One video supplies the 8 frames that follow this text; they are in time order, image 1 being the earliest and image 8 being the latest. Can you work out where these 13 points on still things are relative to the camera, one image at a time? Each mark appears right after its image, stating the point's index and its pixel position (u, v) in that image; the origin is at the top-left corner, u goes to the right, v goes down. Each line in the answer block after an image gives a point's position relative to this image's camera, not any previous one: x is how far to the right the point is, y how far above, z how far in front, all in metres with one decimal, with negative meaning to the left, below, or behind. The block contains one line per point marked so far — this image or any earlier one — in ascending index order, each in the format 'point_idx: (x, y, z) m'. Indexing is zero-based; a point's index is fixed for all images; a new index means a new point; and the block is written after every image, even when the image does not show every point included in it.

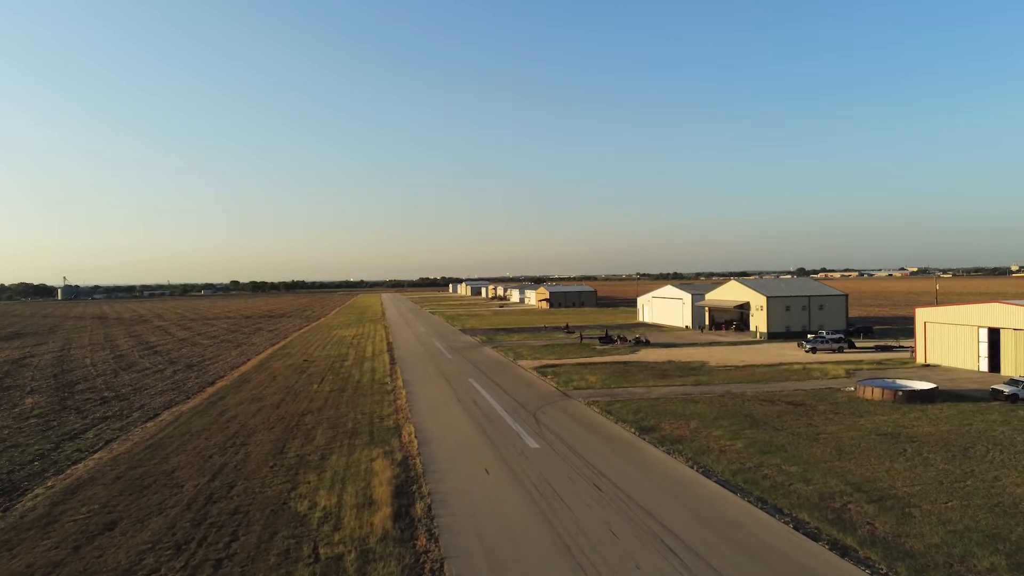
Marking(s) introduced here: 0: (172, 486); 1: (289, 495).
0: (-8.1, -4.7, +15.1) m
1: (-5.0, -4.6, +14.1) m
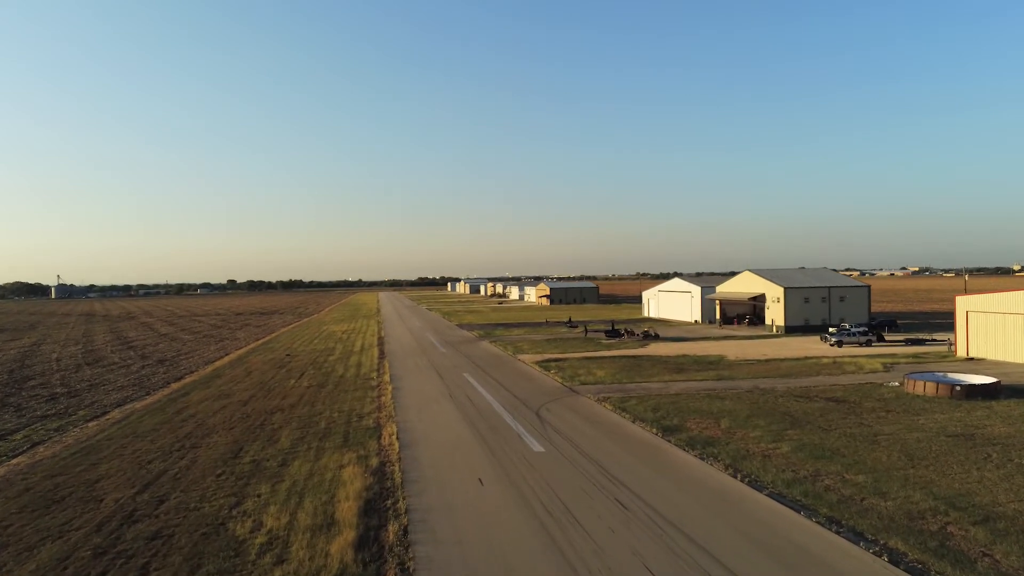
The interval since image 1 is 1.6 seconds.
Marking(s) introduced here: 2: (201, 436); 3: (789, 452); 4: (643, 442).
0: (-8.1, -4.0, +12.2) m
1: (-5.0, -3.9, +11.1) m
2: (-8.3, -4.0, +17.0) m
3: (+6.2, -3.6, +14.1) m
4: (+3.2, -3.8, +15.3) m
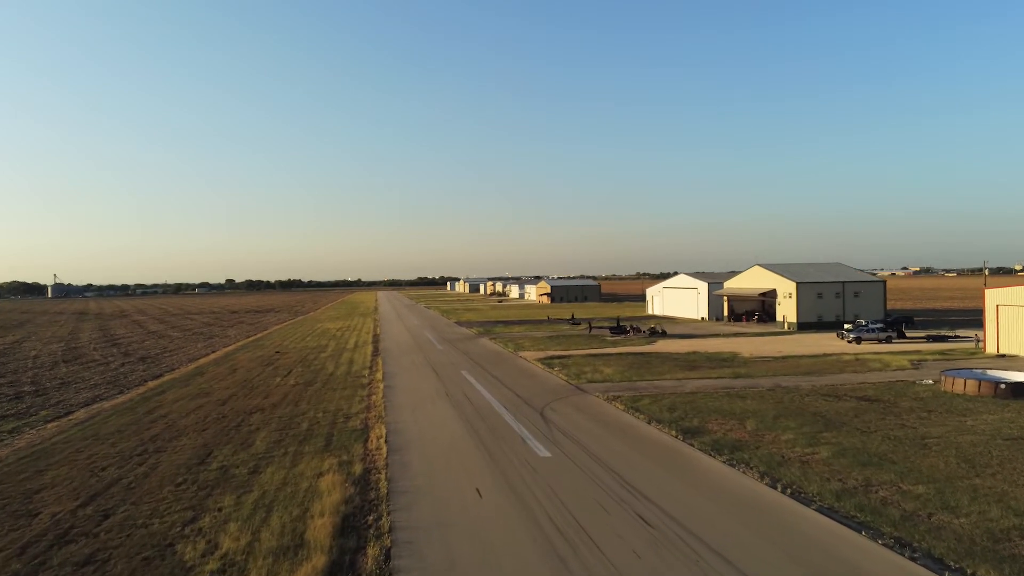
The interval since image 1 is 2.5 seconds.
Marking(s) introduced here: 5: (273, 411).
0: (-8.0, -3.7, +10.4) m
1: (-4.9, -3.6, +9.4) m
2: (-8.3, -3.6, +15.3) m
3: (+6.2, -3.3, +12.4) m
4: (+3.3, -3.4, +13.6) m
5: (-6.9, -3.5, +18.3) m
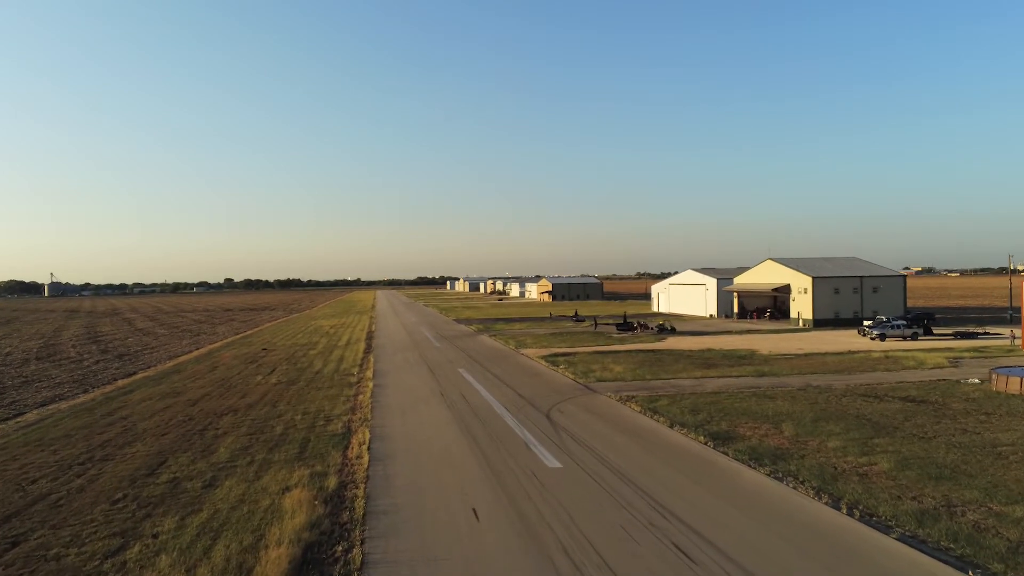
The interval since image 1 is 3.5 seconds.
0: (-8.0, -3.4, +8.5) m
1: (-4.8, -3.3, +7.5) m
2: (-8.2, -3.3, +13.4) m
3: (+6.3, -3.0, +10.5) m
4: (+3.4, -3.1, +11.7) m
5: (-6.8, -3.2, +16.4) m
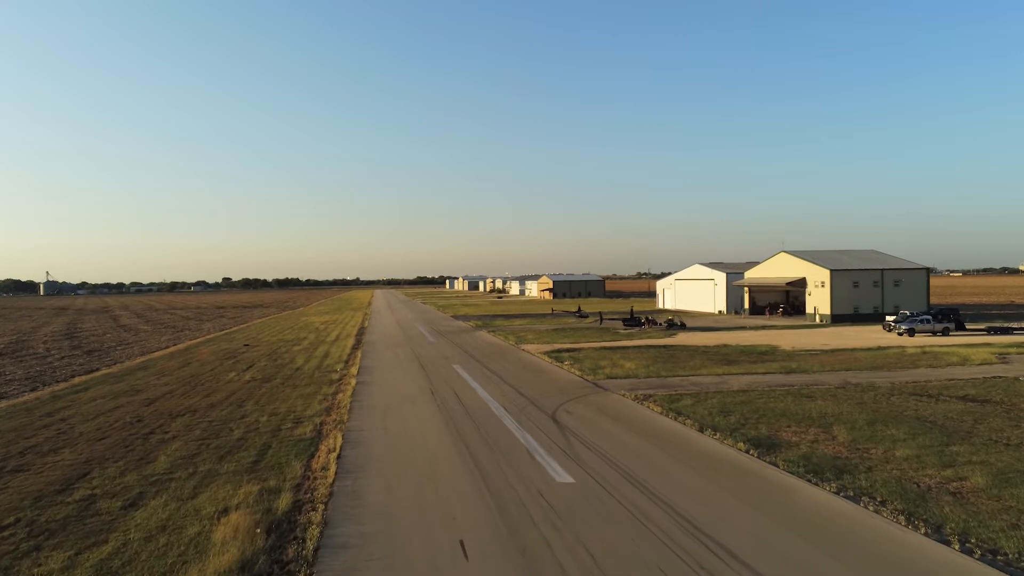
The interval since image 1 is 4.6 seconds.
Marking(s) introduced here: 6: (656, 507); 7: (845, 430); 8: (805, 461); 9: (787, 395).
0: (-8.0, -3.0, +6.3) m
1: (-4.8, -2.9, +5.3) m
2: (-8.2, -2.9, +11.2) m
3: (+6.3, -2.6, +8.3) m
4: (+3.4, -2.7, +9.5) m
5: (-6.8, -2.8, +14.2) m
6: (+1.9, -2.8, +8.0) m
7: (+6.0, -2.5, +11.5) m
8: (+4.4, -2.6, +9.6) m
9: (+6.3, -2.5, +14.6) m
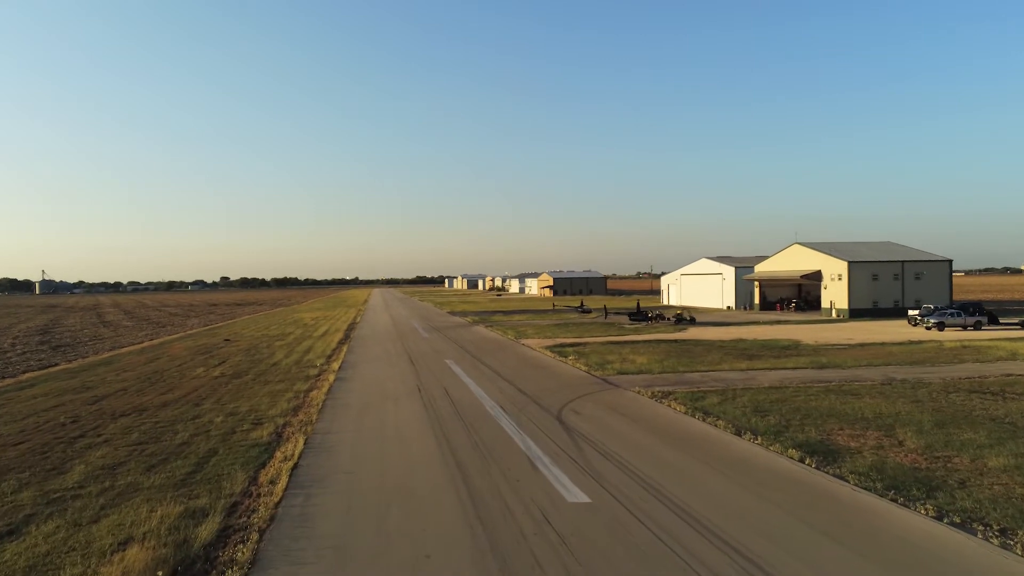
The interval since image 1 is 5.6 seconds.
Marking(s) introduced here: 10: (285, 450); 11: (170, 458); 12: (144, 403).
0: (-8.0, -2.6, +4.4) m
1: (-4.9, -2.5, +3.4) m
2: (-8.2, -2.5, +9.3) m
3: (+6.2, -2.2, +6.4) m
4: (+3.3, -2.3, +7.6) m
5: (-6.9, -2.4, +12.3) m
6: (+1.8, -2.4, +6.1) m
7: (+5.9, -2.2, +9.5) m
8: (+4.4, -2.2, +7.7) m
9: (+6.3, -2.1, +12.6) m
10: (-3.2, -2.3, +9.0) m
11: (-4.8, -2.4, +8.9) m
12: (-7.6, -2.4, +13.2) m
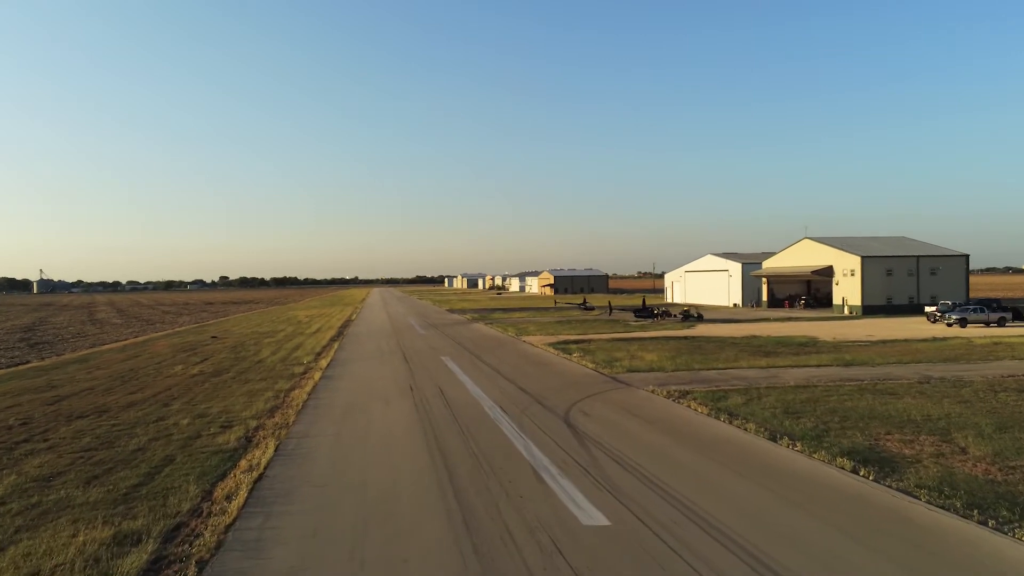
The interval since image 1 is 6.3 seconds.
0: (-8.0, -2.3, +3.2) m
1: (-4.9, -2.2, +2.2) m
2: (-8.2, -2.3, +8.1) m
3: (+6.3, -2.0, +5.2) m
4: (+3.3, -2.1, +6.4) m
5: (-6.9, -2.2, +11.0) m
6: (+1.9, -2.2, +4.8) m
7: (+6.0, -1.9, +8.3) m
8: (+4.4, -2.0, +6.5) m
9: (+6.3, -1.9, +11.4) m
10: (-3.2, -2.1, +7.8) m
11: (-4.8, -2.2, +7.7) m
12: (-7.6, -2.2, +12.0) m
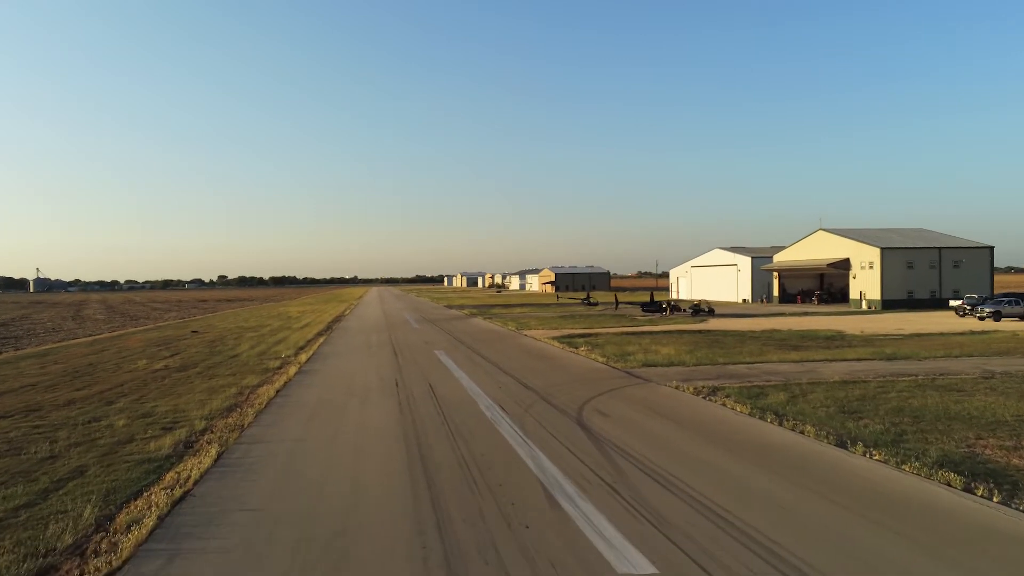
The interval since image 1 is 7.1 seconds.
0: (-7.9, -2.0, +1.5) m
1: (-4.8, -1.9, +0.5) m
2: (-8.2, -1.9, +6.4) m
3: (+6.3, -1.7, +3.5) m
4: (+3.4, -1.8, +4.7) m
5: (-6.8, -1.8, +9.4) m
6: (+1.9, -1.9, +3.2) m
7: (+6.0, -1.6, +6.6) m
8: (+4.4, -1.7, +4.8) m
9: (+6.3, -1.5, +9.7) m
10: (-3.2, -1.8, +6.1) m
11: (-4.8, -1.8, +6.1) m
12: (-7.6, -1.8, +10.3) m
